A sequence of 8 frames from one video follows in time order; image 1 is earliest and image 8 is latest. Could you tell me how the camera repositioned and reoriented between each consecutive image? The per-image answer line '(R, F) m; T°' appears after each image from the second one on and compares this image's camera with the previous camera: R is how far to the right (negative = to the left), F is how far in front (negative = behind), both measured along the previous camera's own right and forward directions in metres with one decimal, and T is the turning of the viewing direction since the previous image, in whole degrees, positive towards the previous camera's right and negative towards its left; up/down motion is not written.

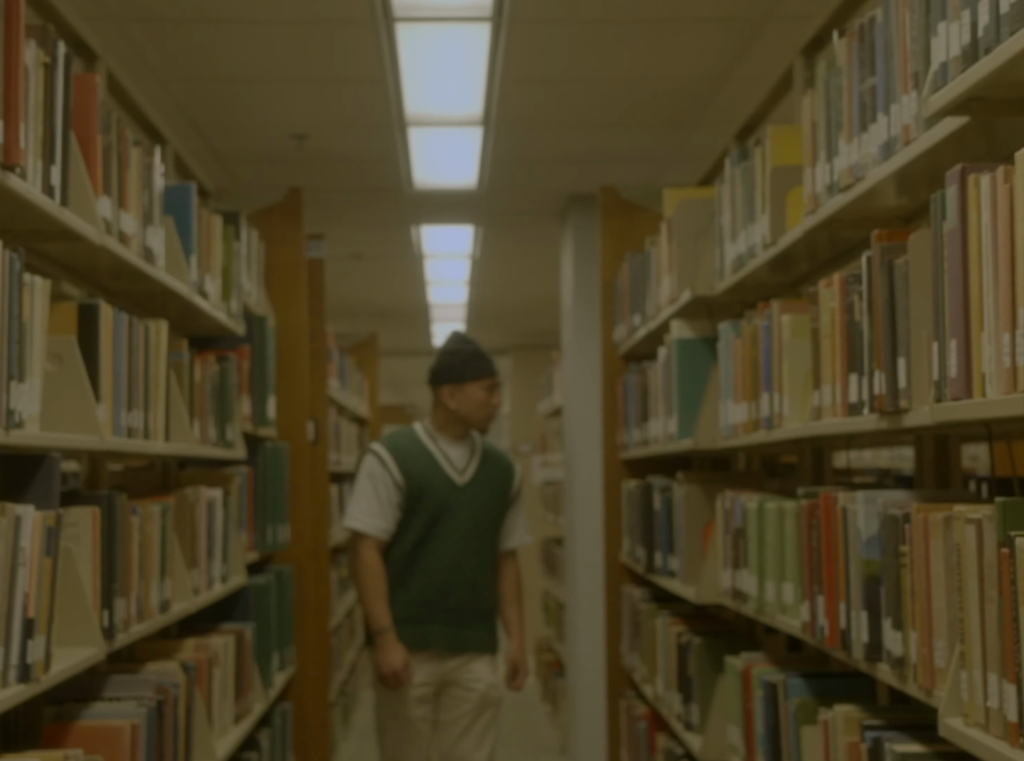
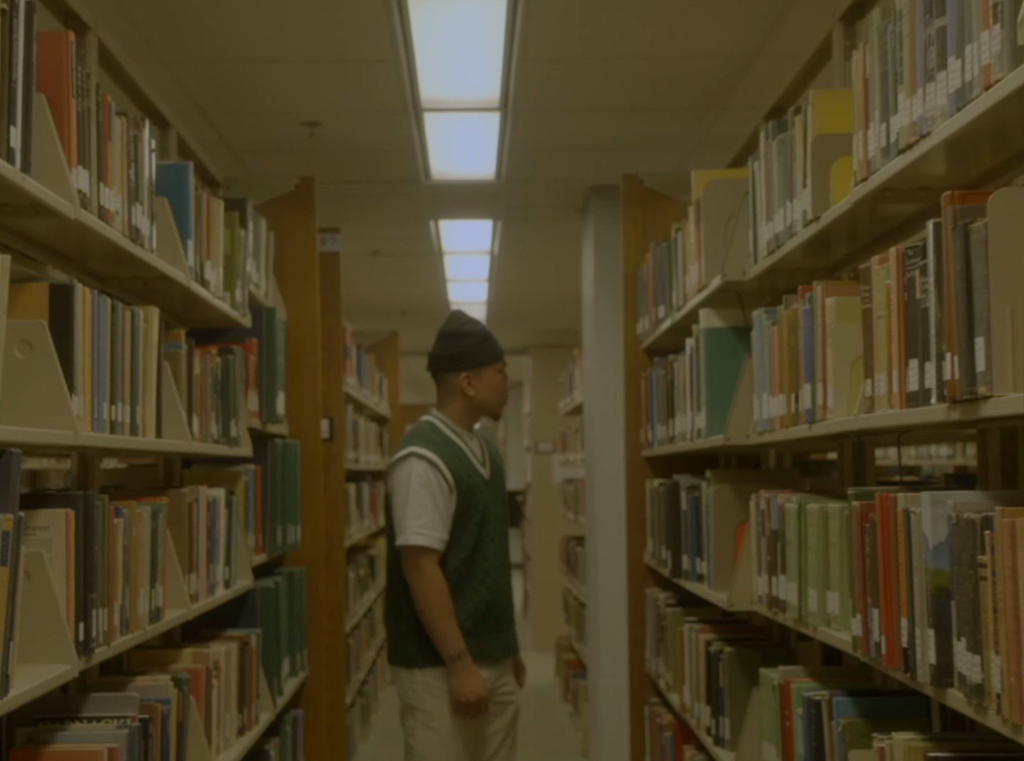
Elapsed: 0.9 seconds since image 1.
(0.0, +0.2) m; -1°
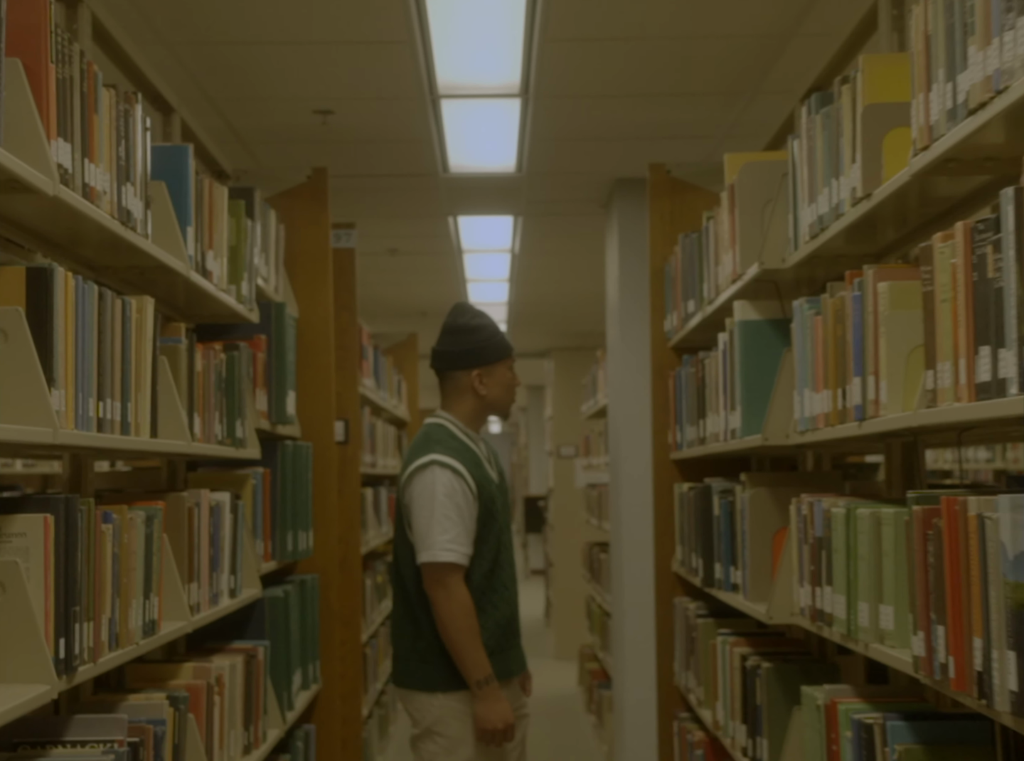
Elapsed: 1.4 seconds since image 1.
(0.0, +0.2) m; -1°
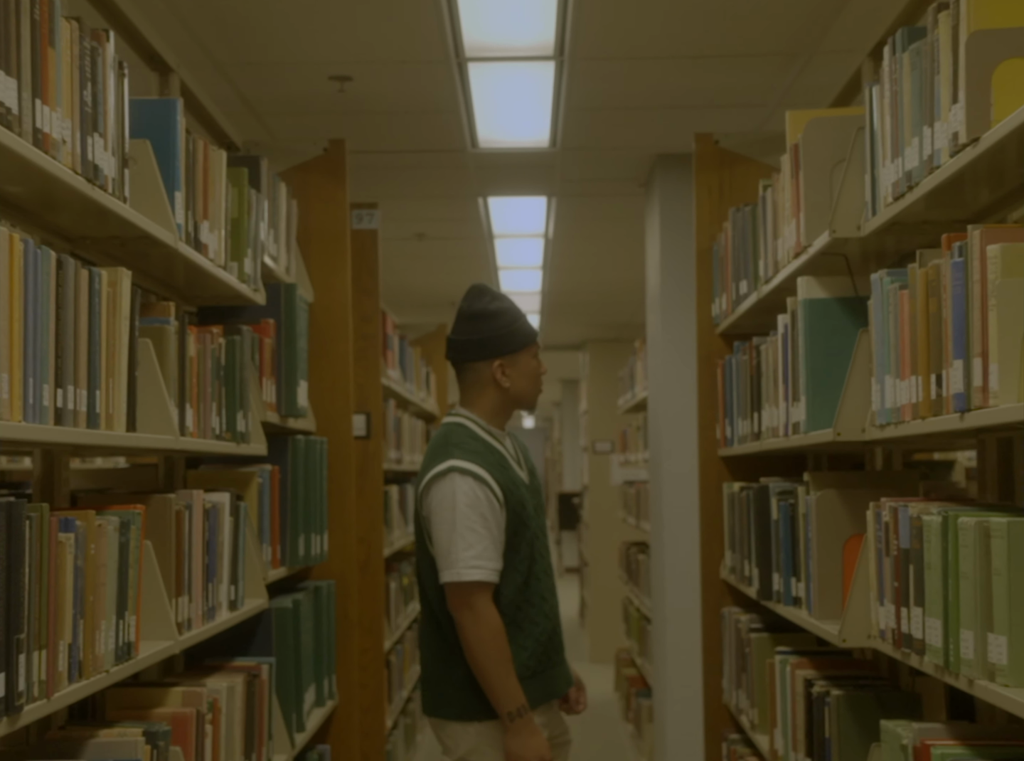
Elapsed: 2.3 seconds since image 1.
(0.0, +0.3) m; -2°
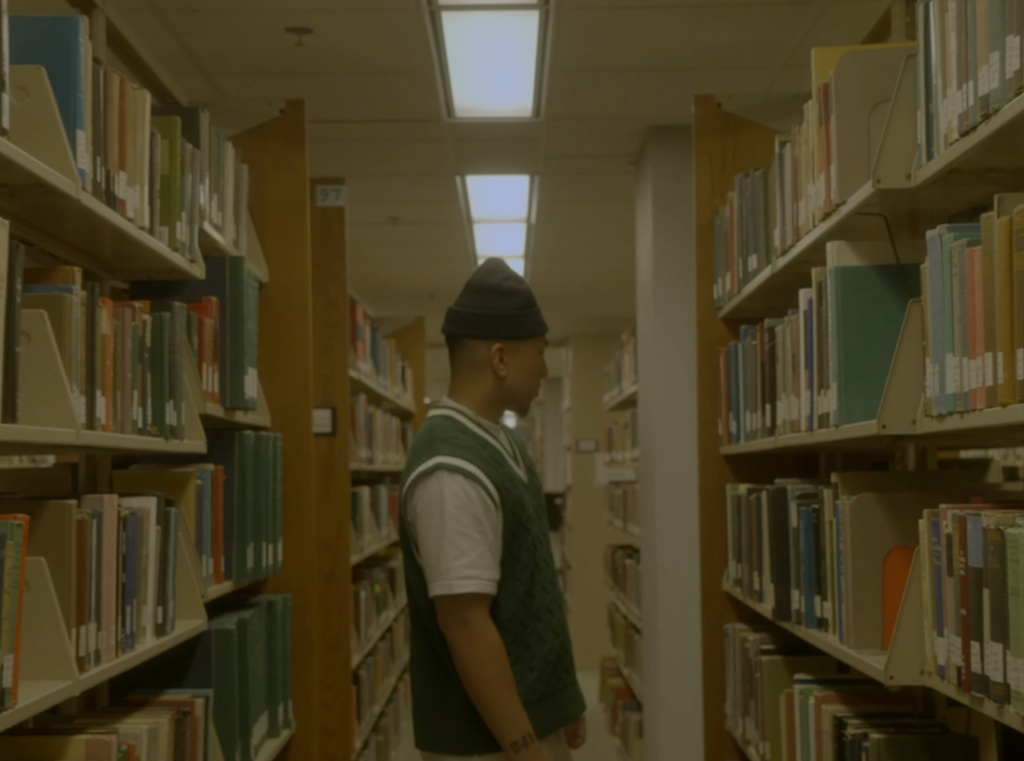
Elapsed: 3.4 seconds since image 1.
(0.0, +0.4) m; +1°
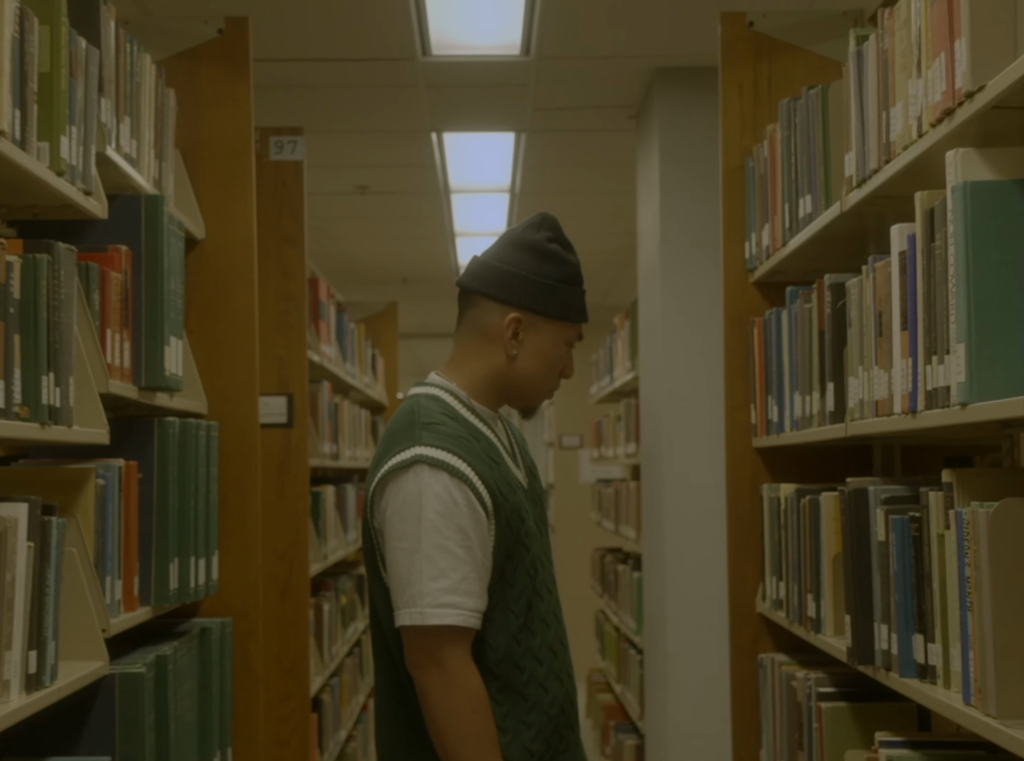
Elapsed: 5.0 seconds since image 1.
(0.0, +0.6) m; +1°
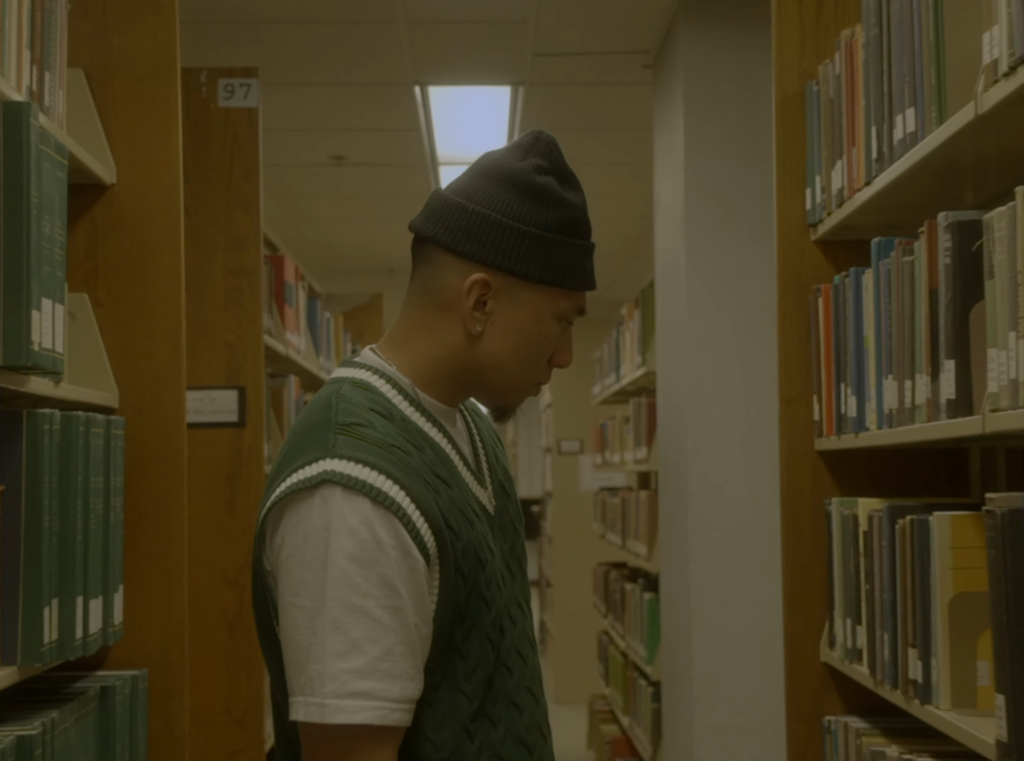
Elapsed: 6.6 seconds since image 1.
(0.0, +0.6) m; 0°
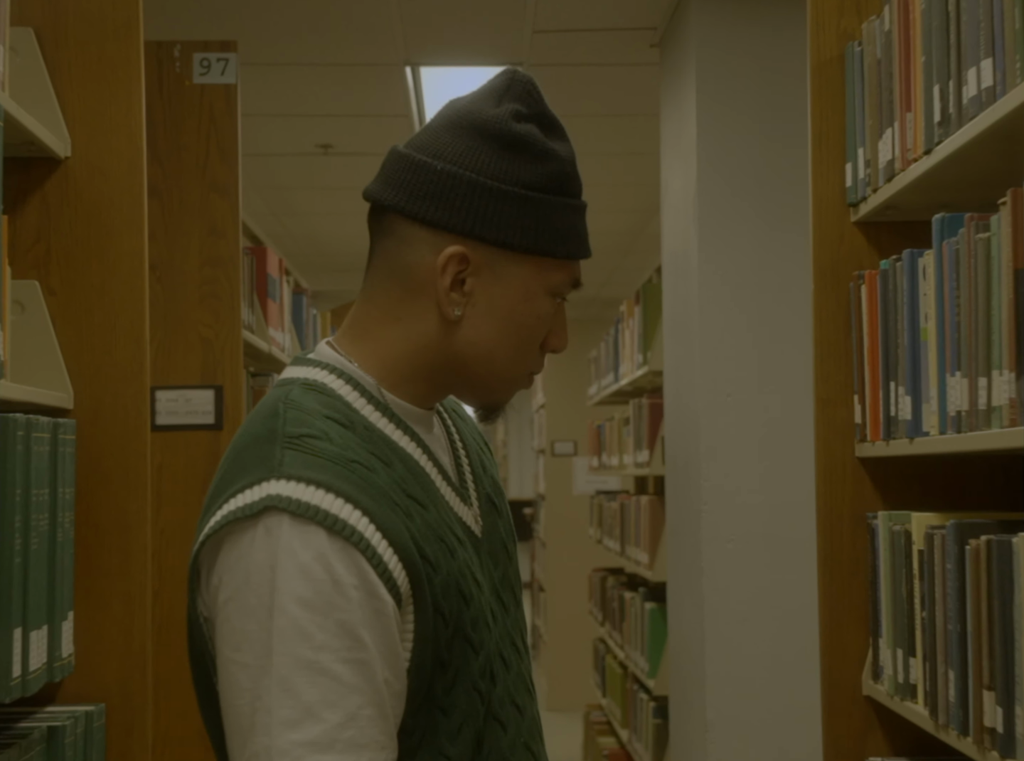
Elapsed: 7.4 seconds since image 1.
(0.0, +0.3) m; +1°
